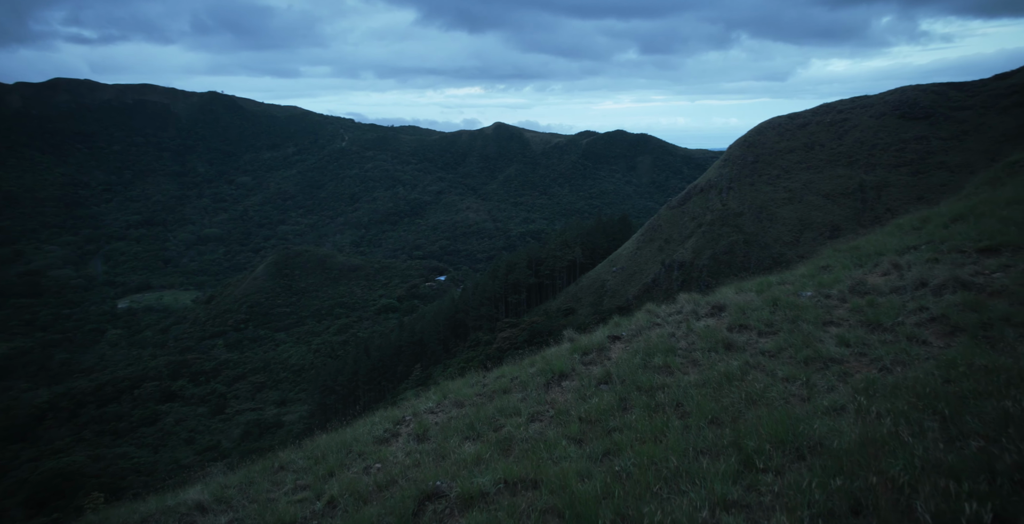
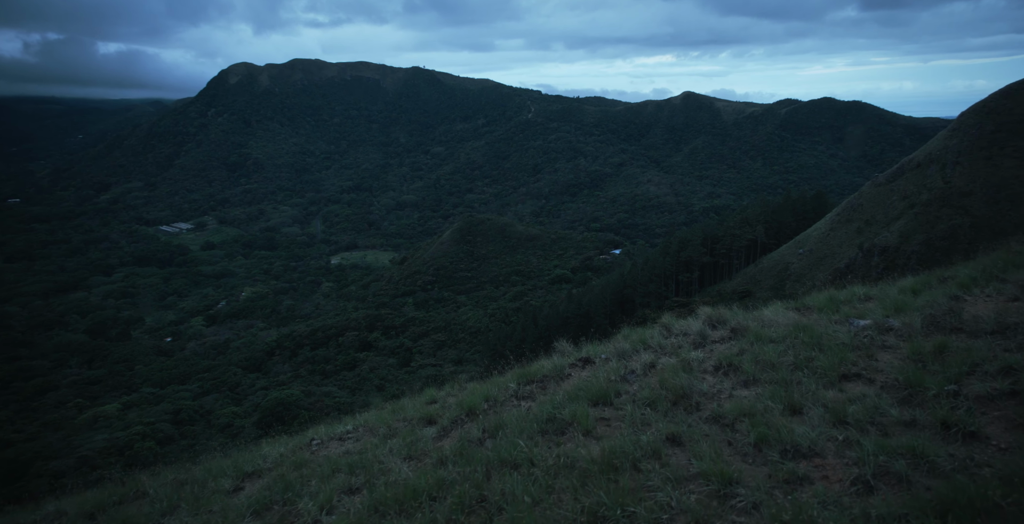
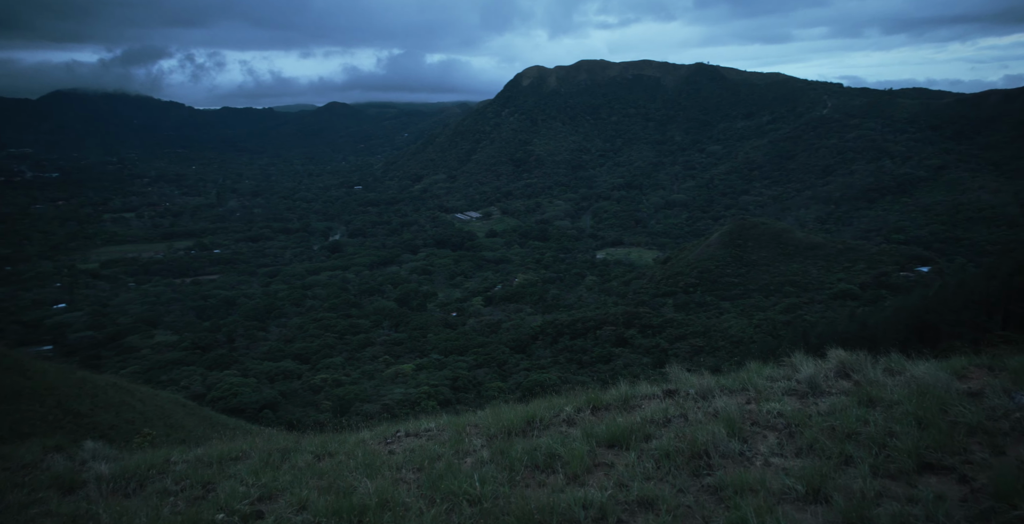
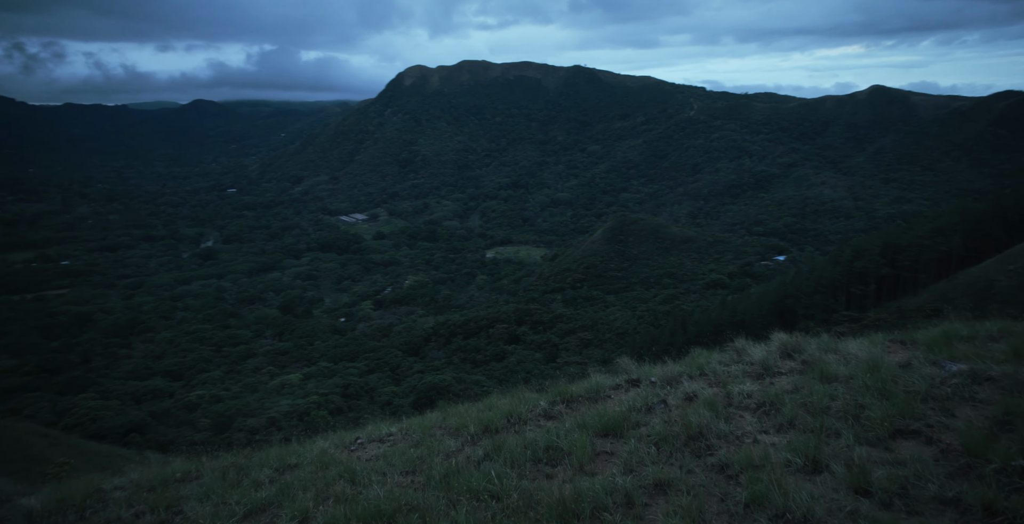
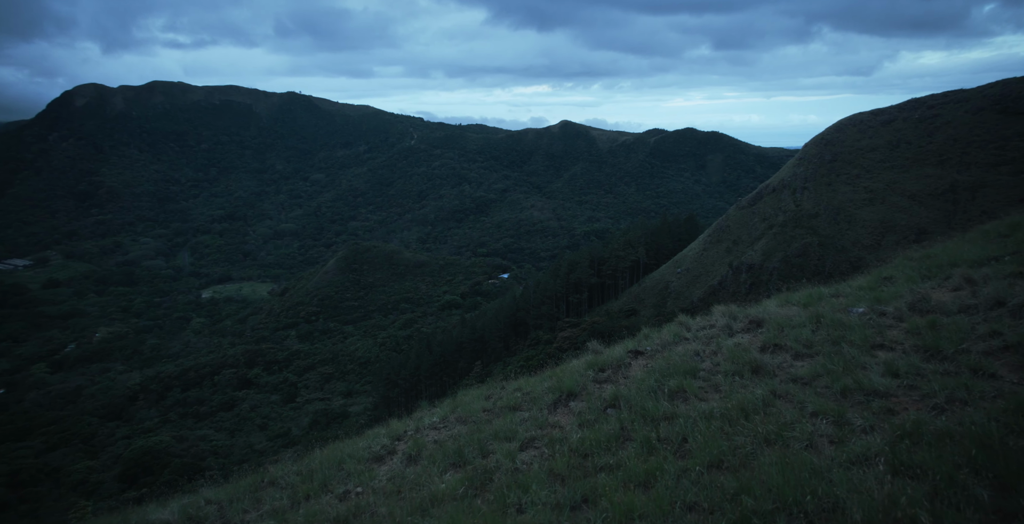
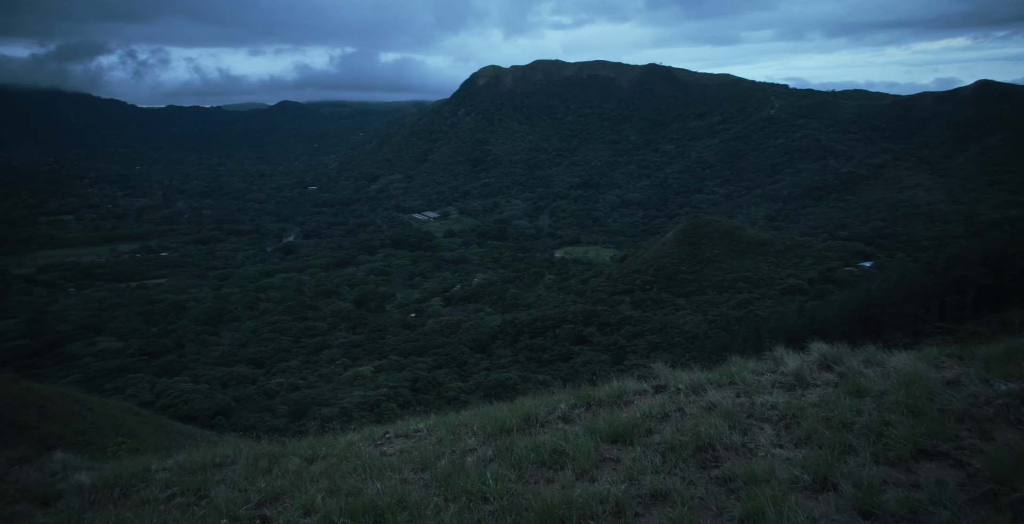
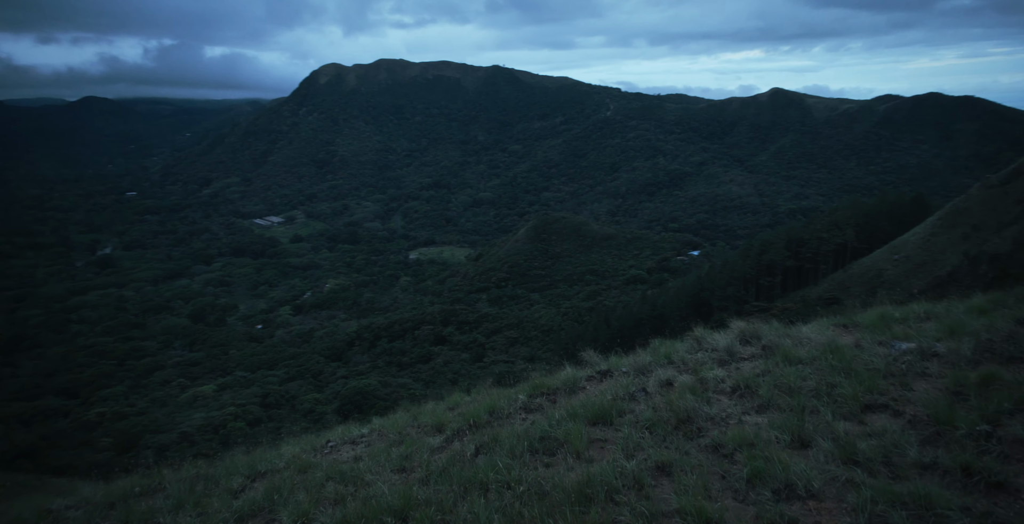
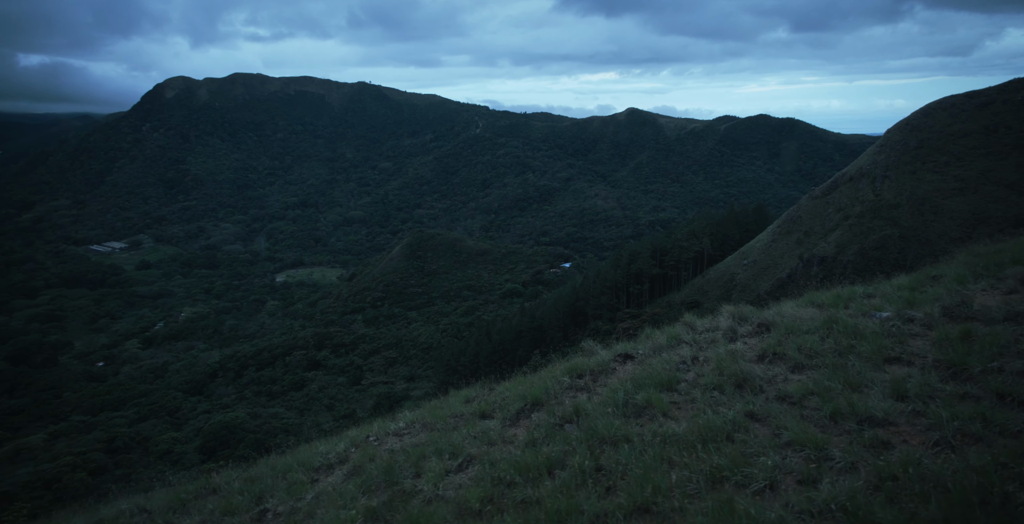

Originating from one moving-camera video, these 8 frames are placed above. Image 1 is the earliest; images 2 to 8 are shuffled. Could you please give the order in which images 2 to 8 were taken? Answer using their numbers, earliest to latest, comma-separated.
5, 8, 2, 7, 4, 6, 3
